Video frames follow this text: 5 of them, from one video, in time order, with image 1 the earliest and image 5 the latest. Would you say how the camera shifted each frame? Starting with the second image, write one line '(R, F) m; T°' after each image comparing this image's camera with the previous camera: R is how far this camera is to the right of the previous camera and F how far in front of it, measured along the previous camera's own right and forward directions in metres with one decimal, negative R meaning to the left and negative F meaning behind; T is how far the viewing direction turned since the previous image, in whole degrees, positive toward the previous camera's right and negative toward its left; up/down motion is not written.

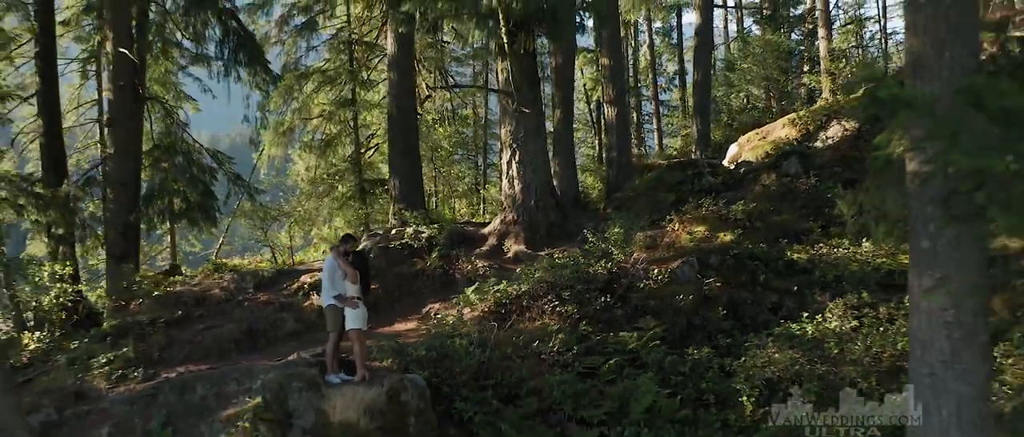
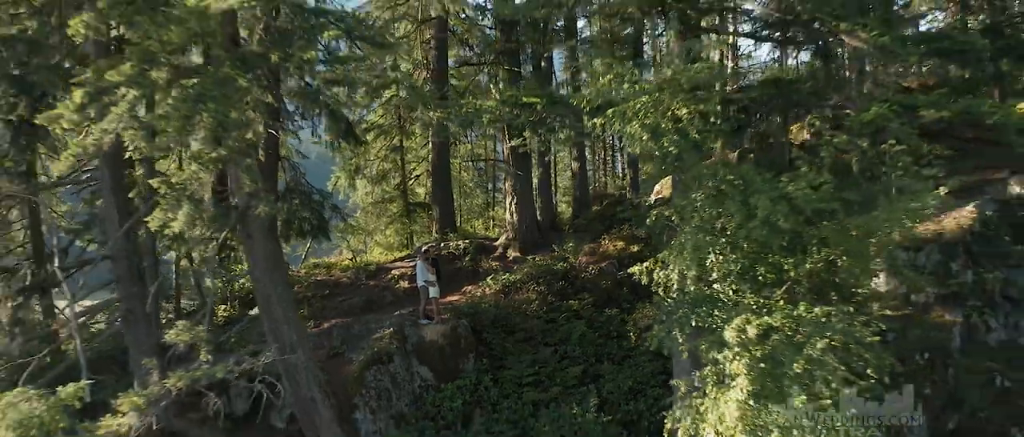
(0.0, -4.8) m; 0°
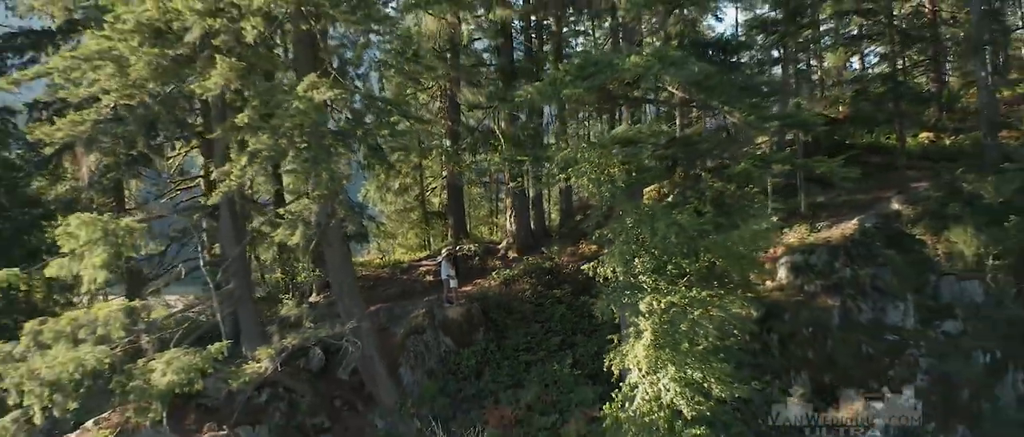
(0.0, -3.6) m; 0°
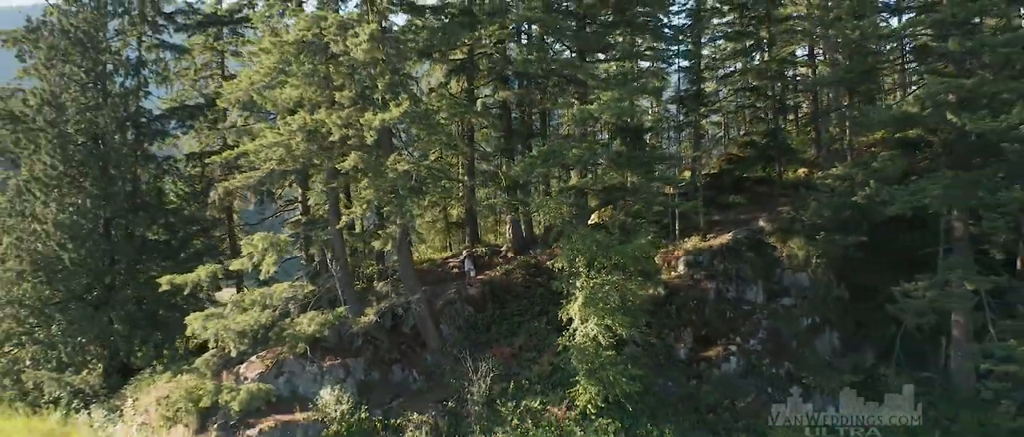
(+0.1, -8.1) m; 0°
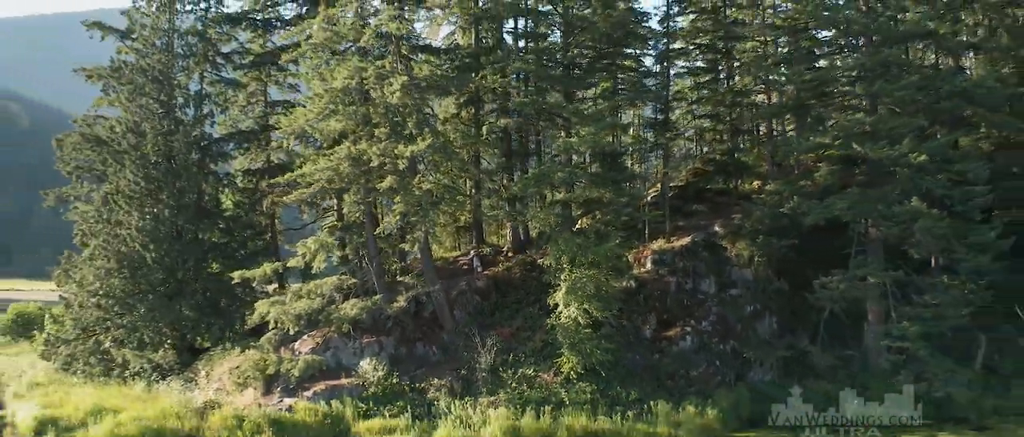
(0.0, -5.2) m; 0°
